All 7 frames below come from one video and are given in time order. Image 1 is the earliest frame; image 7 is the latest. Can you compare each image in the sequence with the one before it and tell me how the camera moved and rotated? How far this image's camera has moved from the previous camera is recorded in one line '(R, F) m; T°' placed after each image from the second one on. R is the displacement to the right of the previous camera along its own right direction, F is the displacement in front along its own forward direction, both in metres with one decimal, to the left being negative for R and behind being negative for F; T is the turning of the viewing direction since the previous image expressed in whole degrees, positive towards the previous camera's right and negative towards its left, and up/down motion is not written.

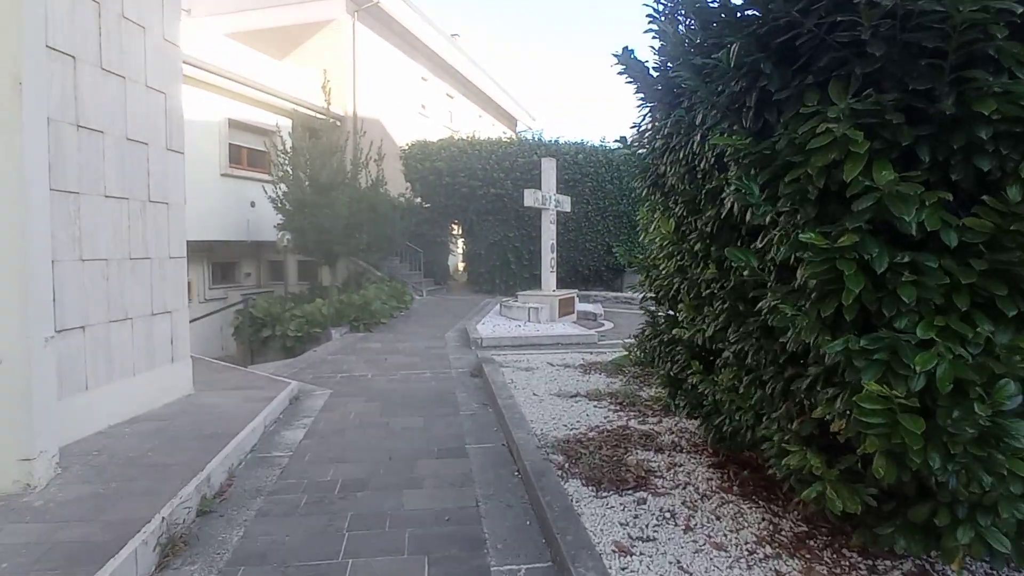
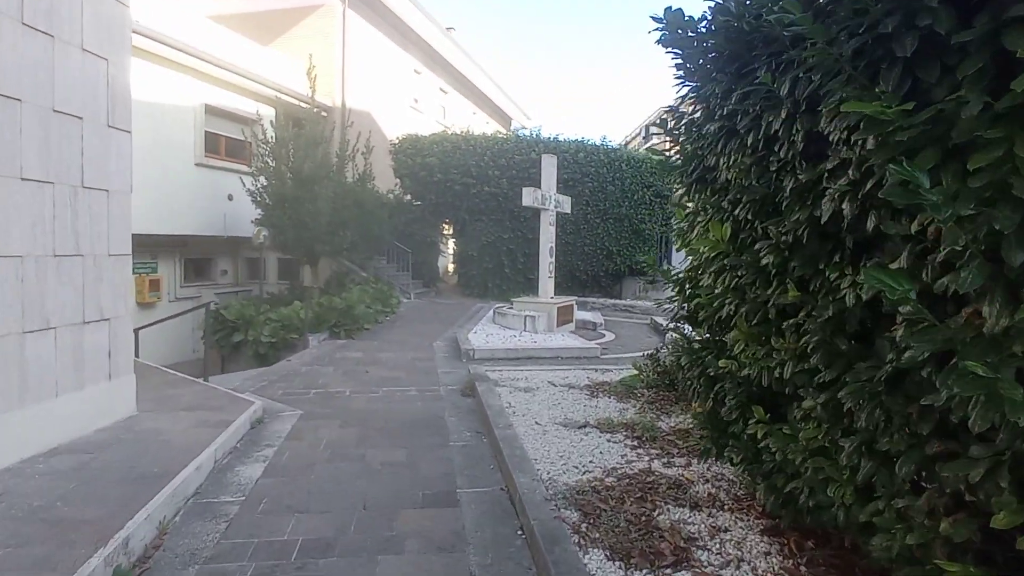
(-0.1, +0.9) m; +1°
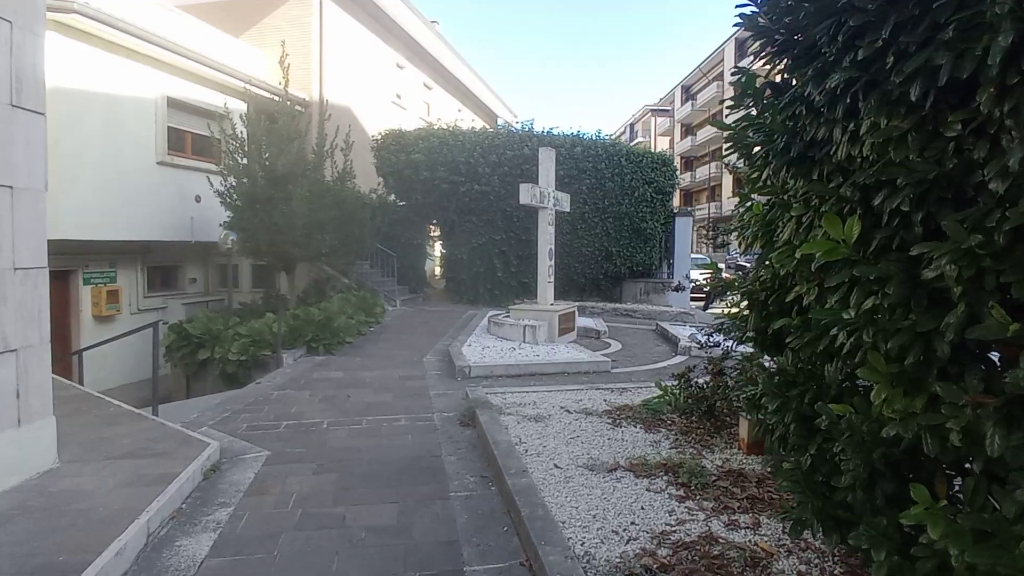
(-0.2, +1.0) m; +1°
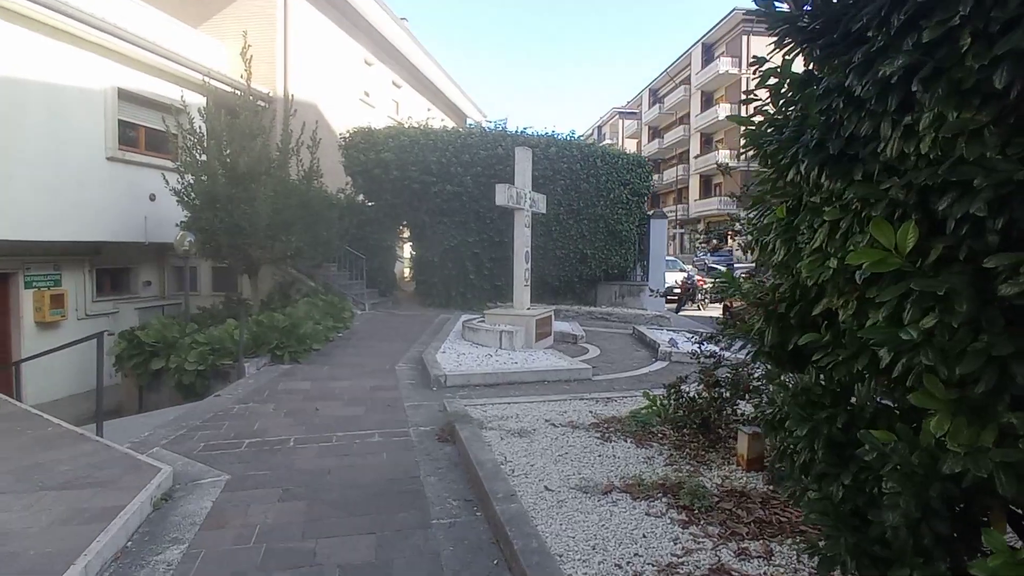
(-0.1, +0.3) m; +3°
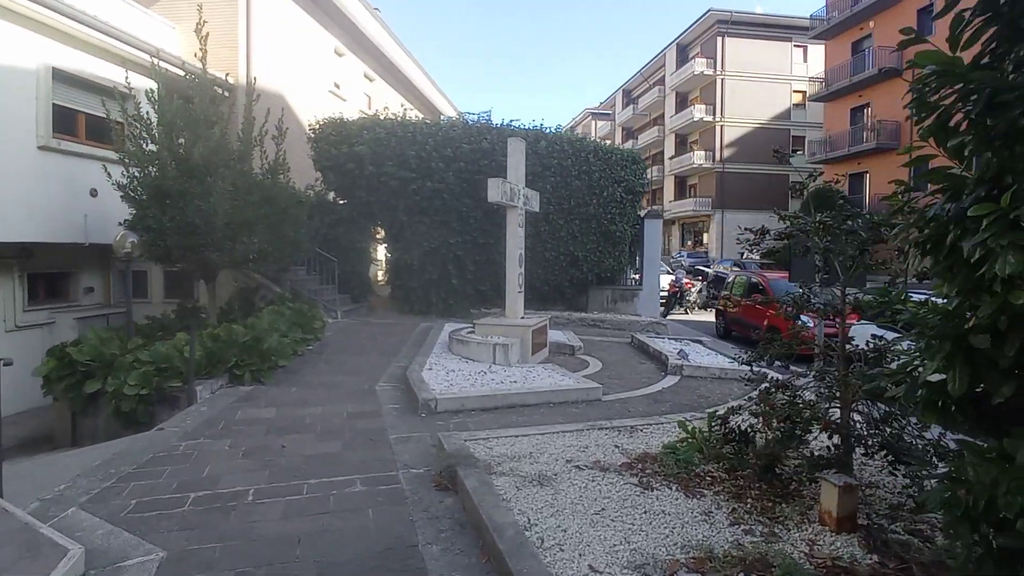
(-0.3, +1.0) m; +3°
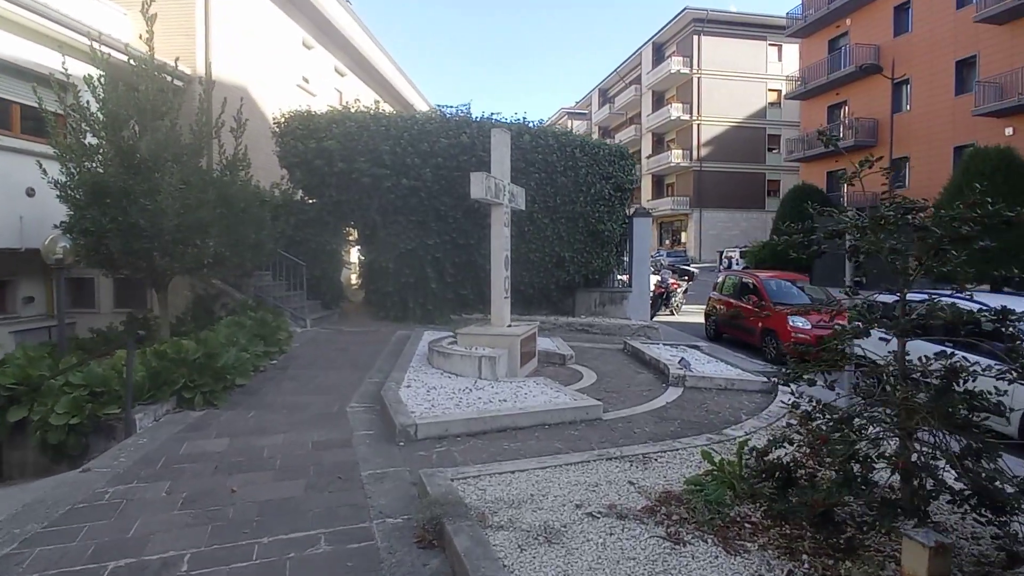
(-0.1, +0.8) m; +2°
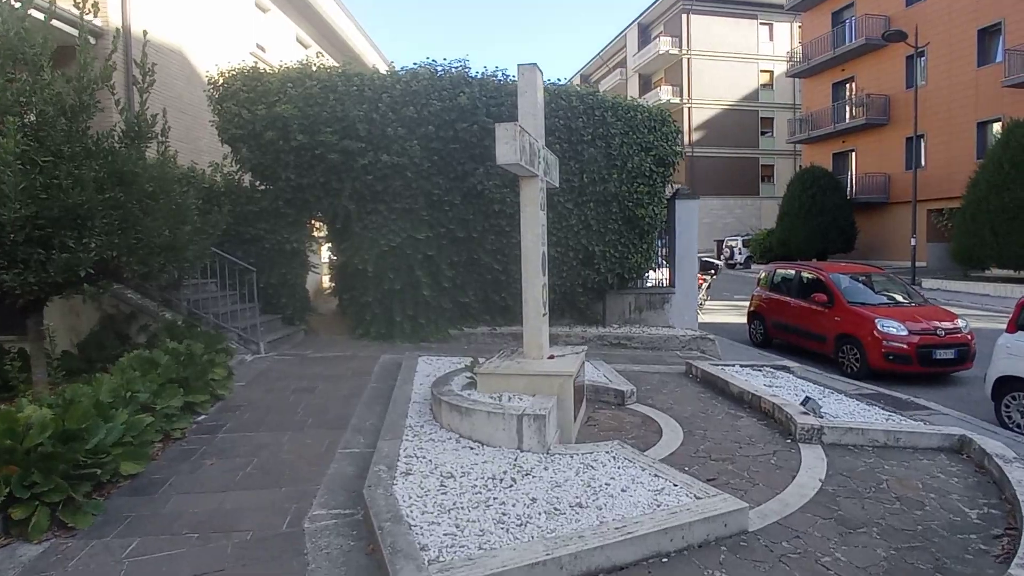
(-0.6, +2.6) m; +2°
